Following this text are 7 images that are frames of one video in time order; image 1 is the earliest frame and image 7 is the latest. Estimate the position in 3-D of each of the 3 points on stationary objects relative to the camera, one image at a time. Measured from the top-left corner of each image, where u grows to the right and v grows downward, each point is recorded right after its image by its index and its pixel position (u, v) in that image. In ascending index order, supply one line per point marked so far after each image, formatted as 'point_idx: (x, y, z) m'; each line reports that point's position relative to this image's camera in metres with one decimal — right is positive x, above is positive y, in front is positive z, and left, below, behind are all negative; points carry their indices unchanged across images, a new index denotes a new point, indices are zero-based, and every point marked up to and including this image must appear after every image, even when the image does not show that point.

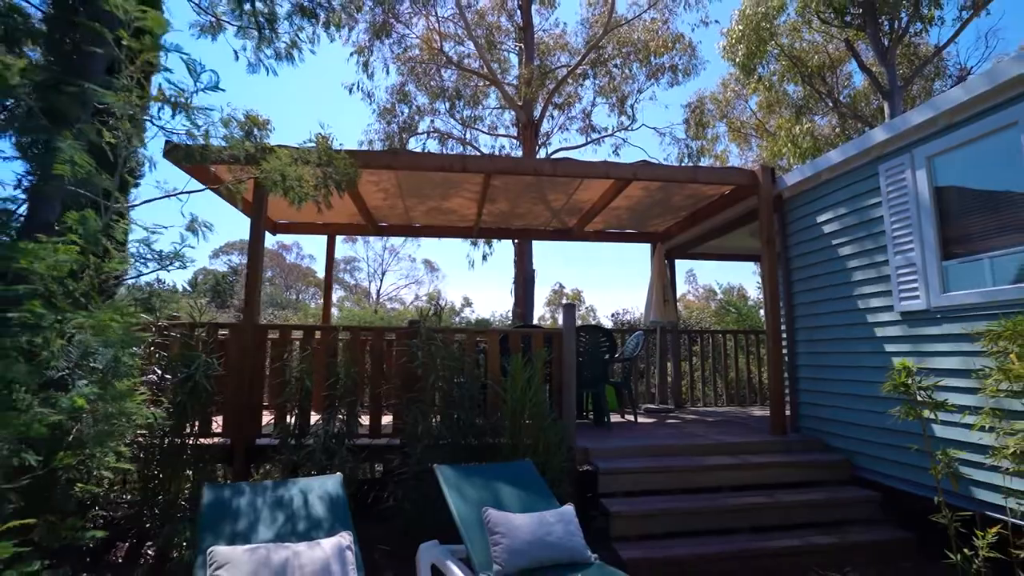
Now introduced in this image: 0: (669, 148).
0: (+3.2, +2.9, +13.4) m
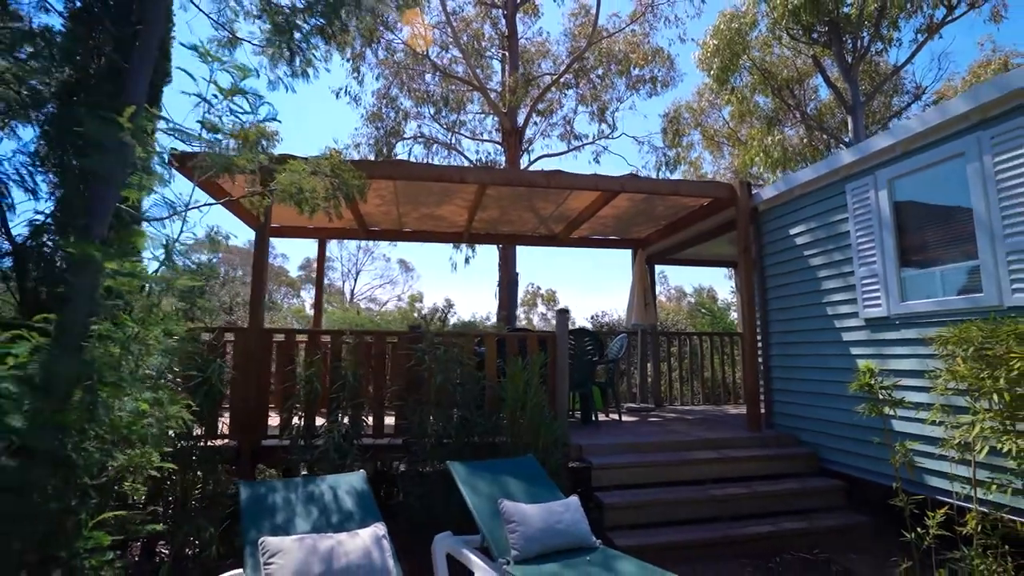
0: (+2.9, +2.8, +13.8) m
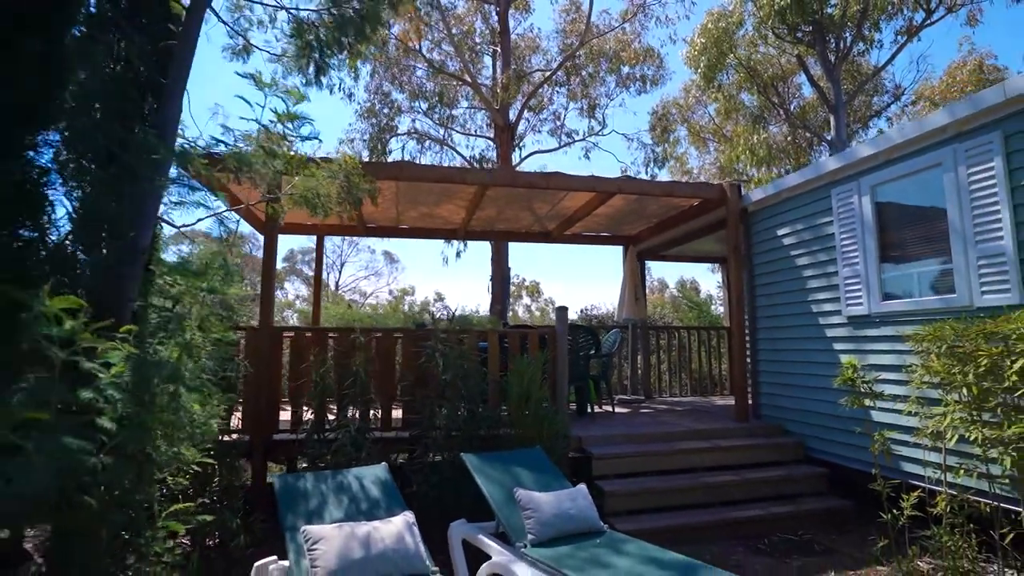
0: (+2.7, +3.0, +14.1) m
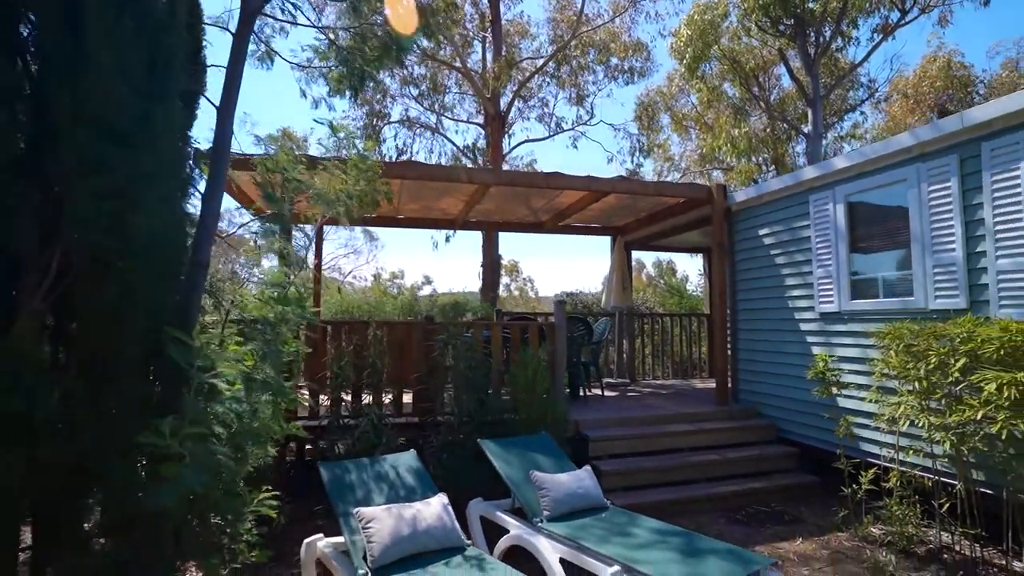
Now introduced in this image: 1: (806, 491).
0: (+2.5, +3.3, +14.5) m
1: (+2.4, -1.6, +5.2) m
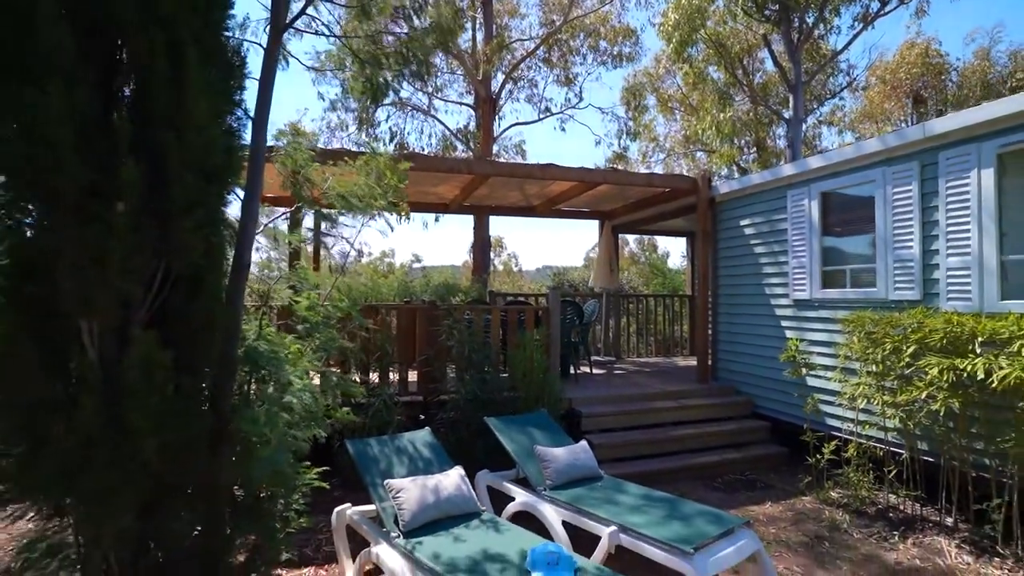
0: (+2.2, +3.7, +14.9) m
1: (+2.4, -1.5, +5.7) m
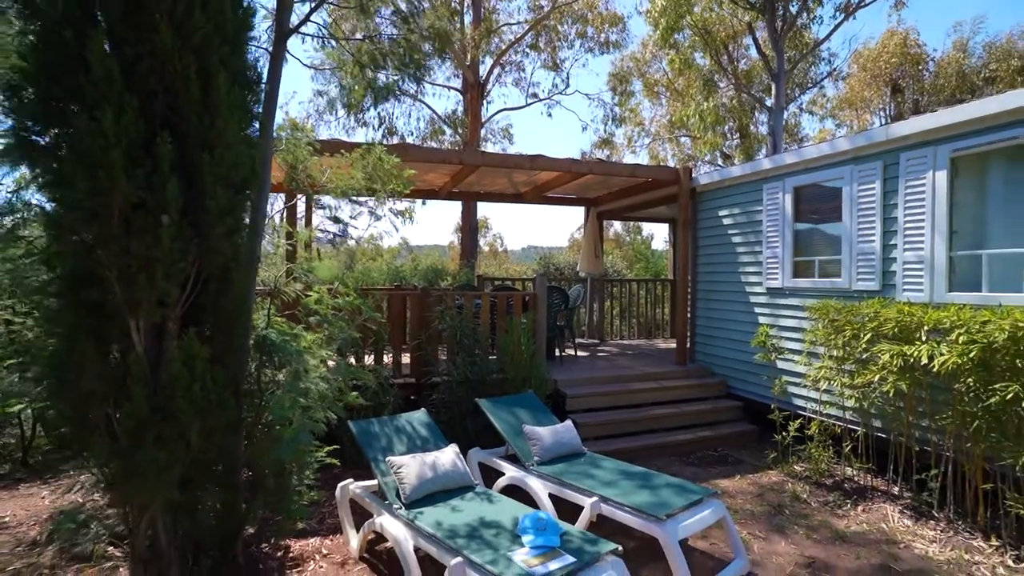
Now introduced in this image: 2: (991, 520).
0: (+1.9, +4.1, +15.1) m
1: (+2.3, -1.4, +6.1) m
2: (+2.7, -1.3, +3.6) m
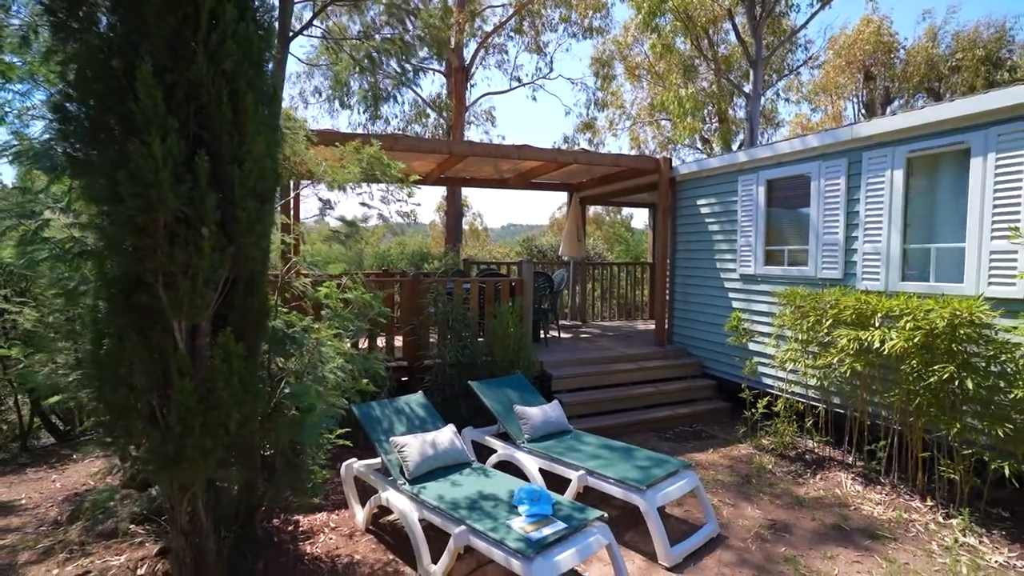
0: (+1.5, +4.5, +15.3) m
1: (+2.2, -1.3, +6.6) m
2: (+2.6, -1.2, +4.1) m
